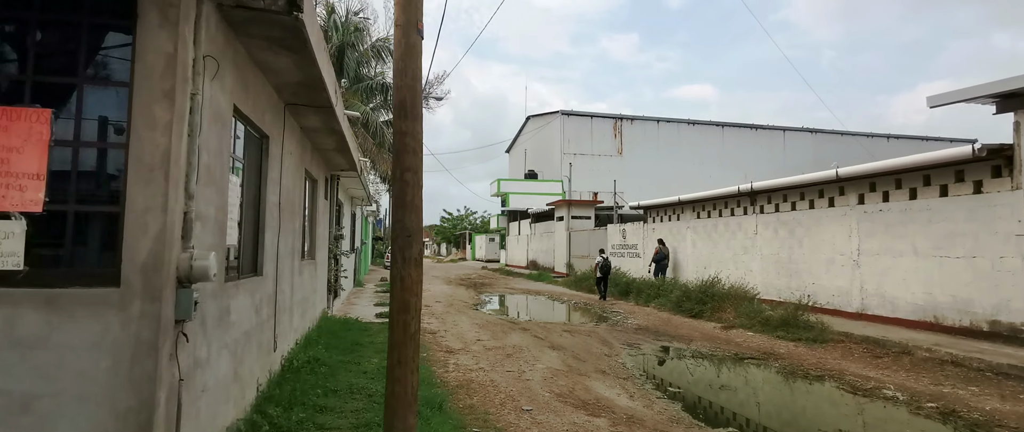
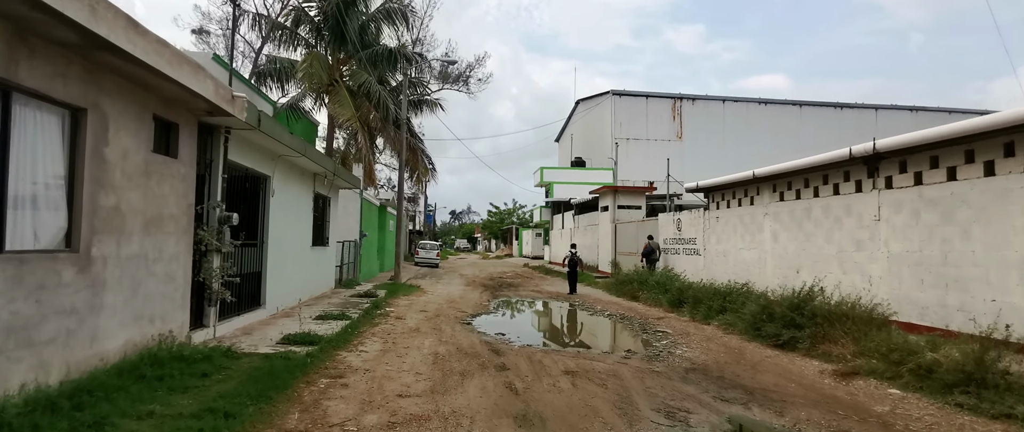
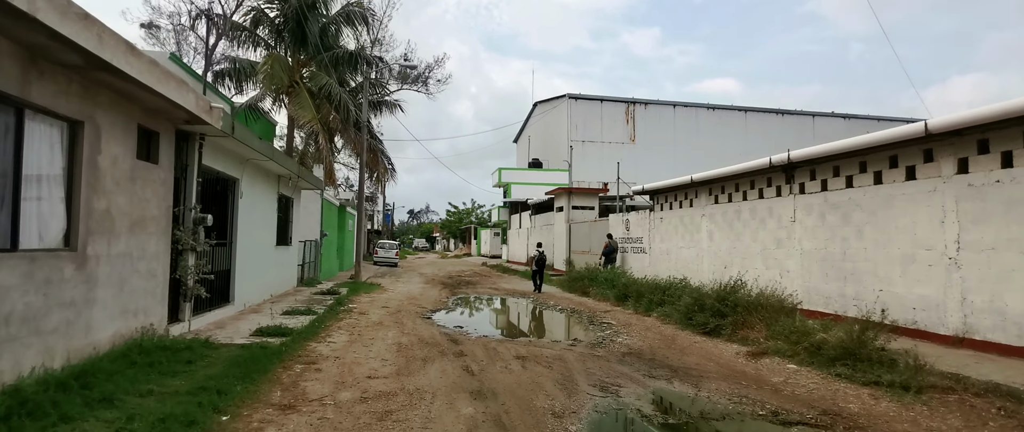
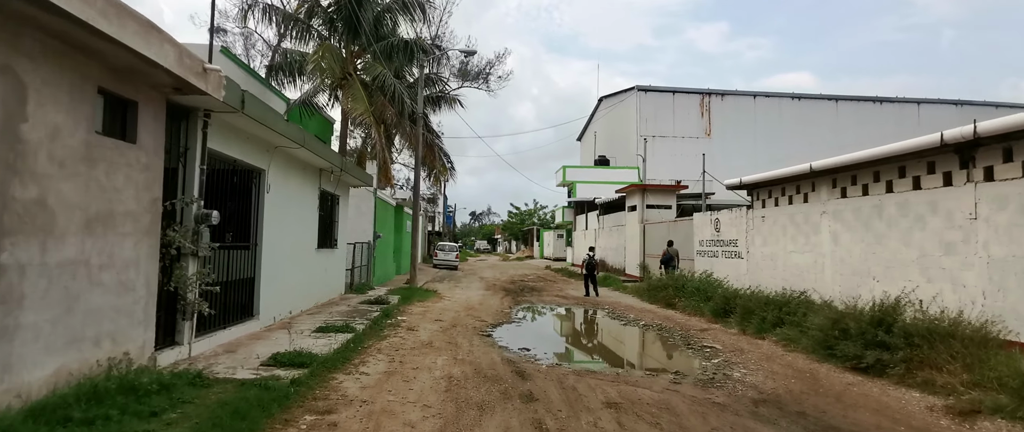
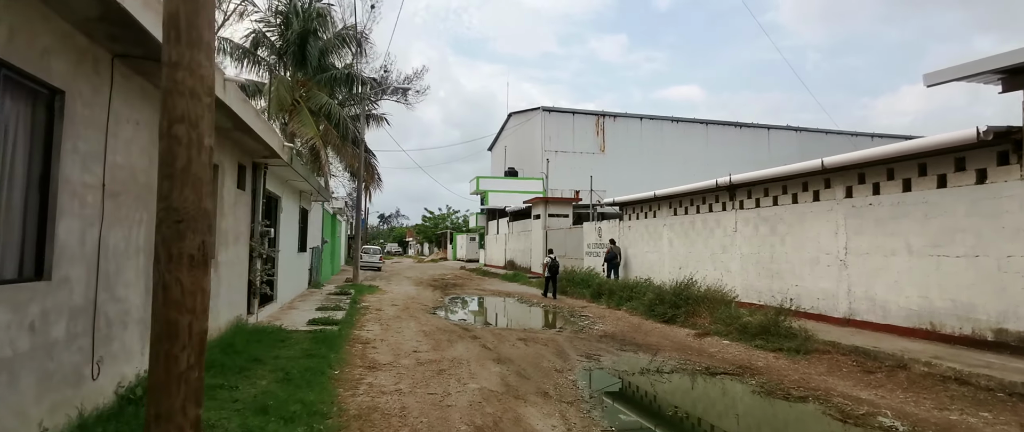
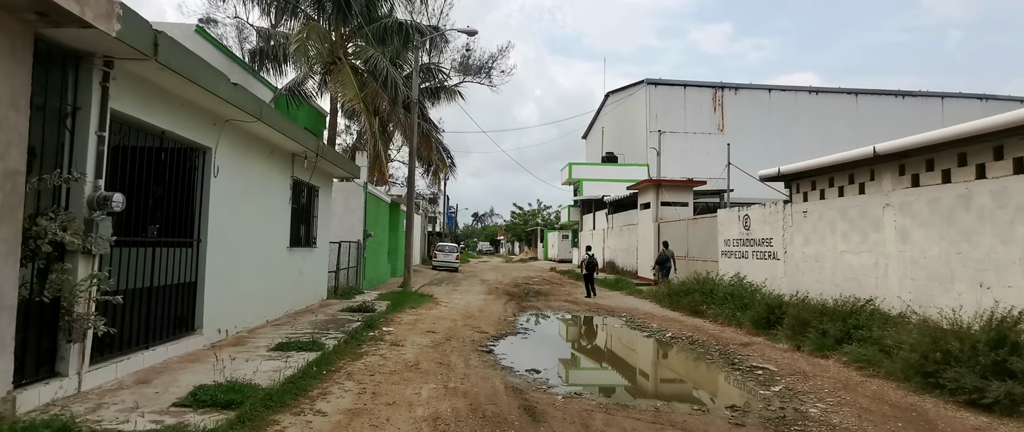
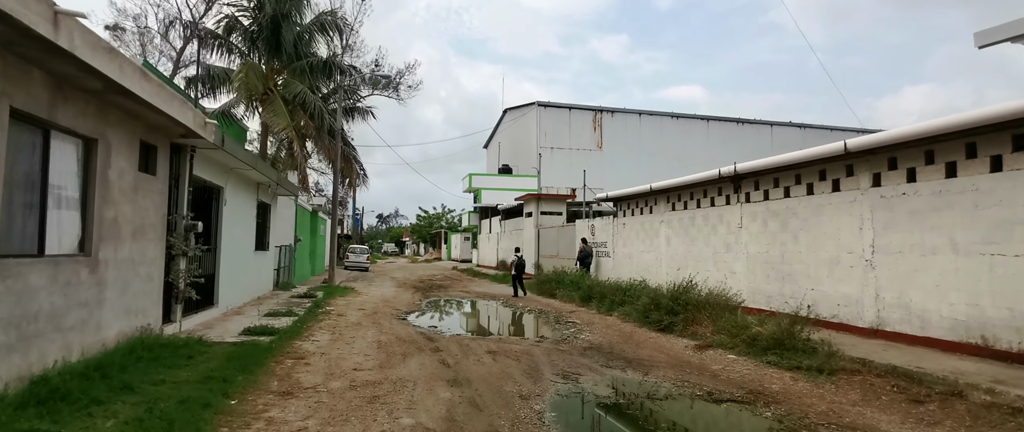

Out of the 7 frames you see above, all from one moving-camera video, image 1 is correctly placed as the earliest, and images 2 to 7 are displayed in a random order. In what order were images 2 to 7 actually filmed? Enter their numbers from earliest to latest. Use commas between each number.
5, 7, 3, 2, 4, 6
